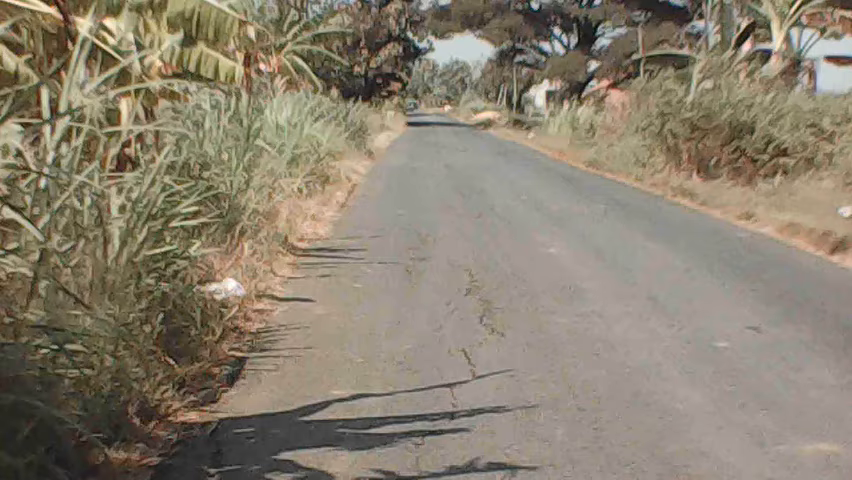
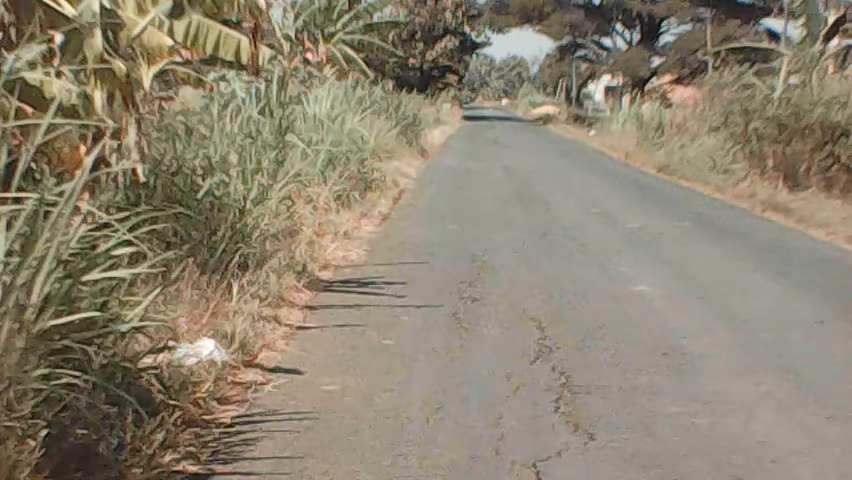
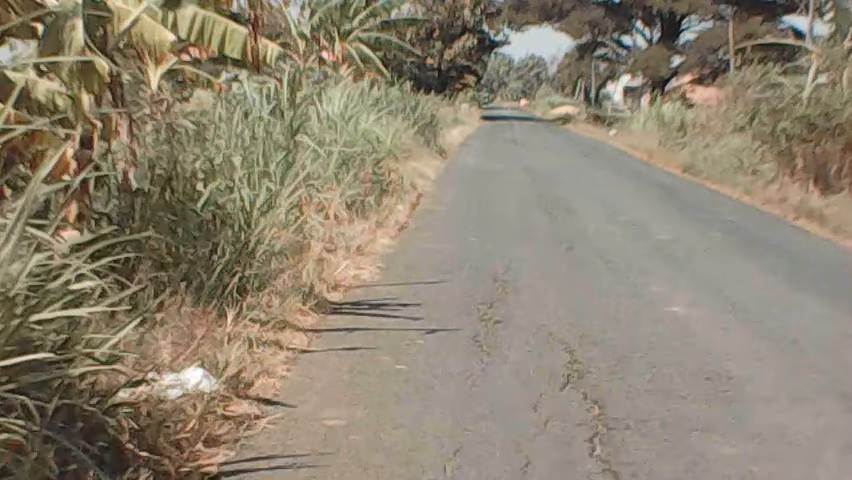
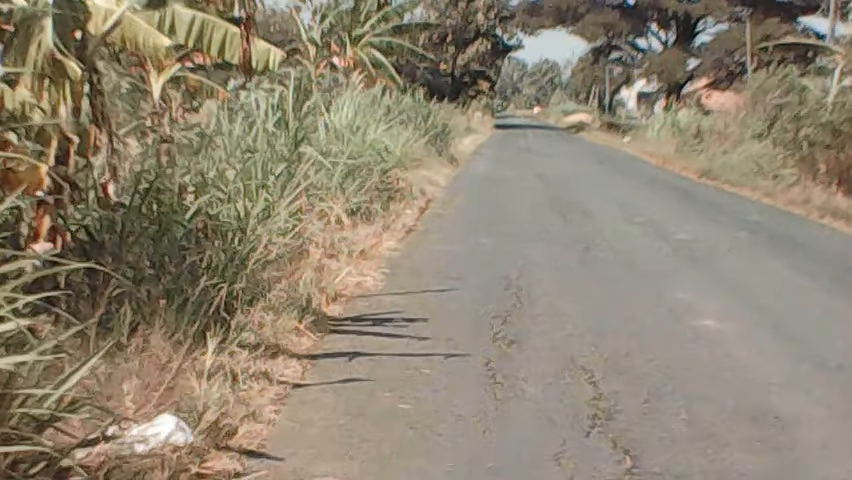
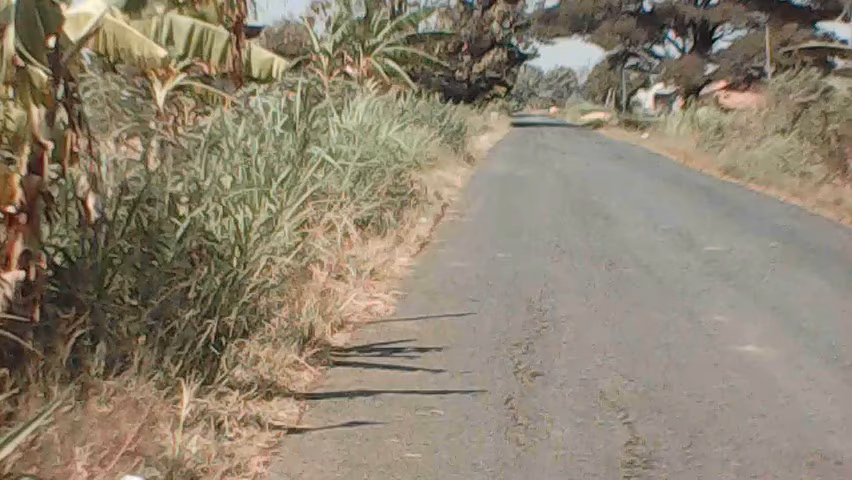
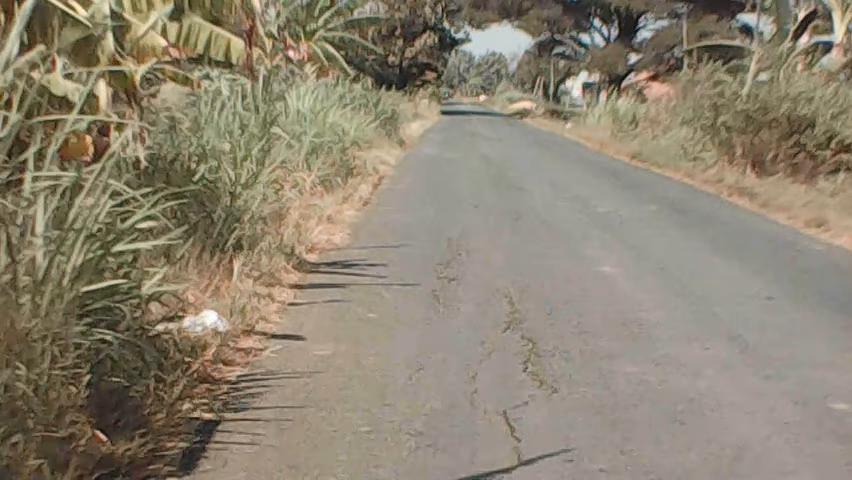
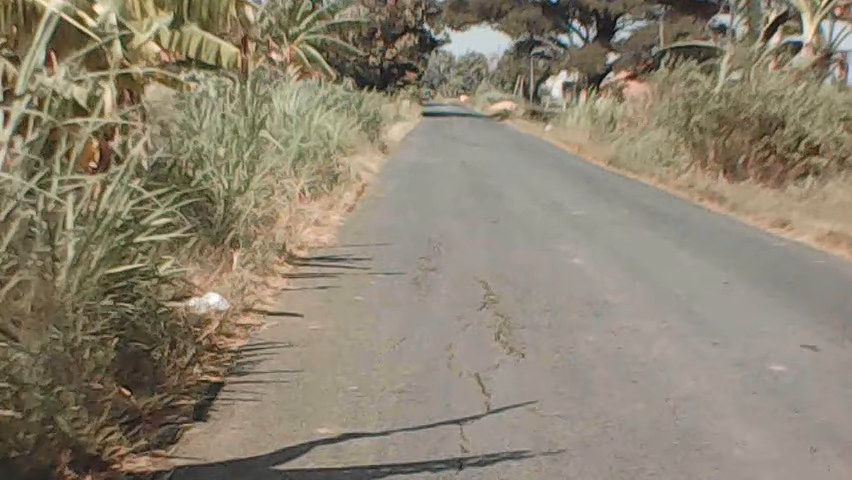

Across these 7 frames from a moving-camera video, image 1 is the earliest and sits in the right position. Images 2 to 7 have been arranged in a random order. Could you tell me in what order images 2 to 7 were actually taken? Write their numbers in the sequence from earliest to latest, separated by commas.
7, 6, 2, 3, 4, 5
